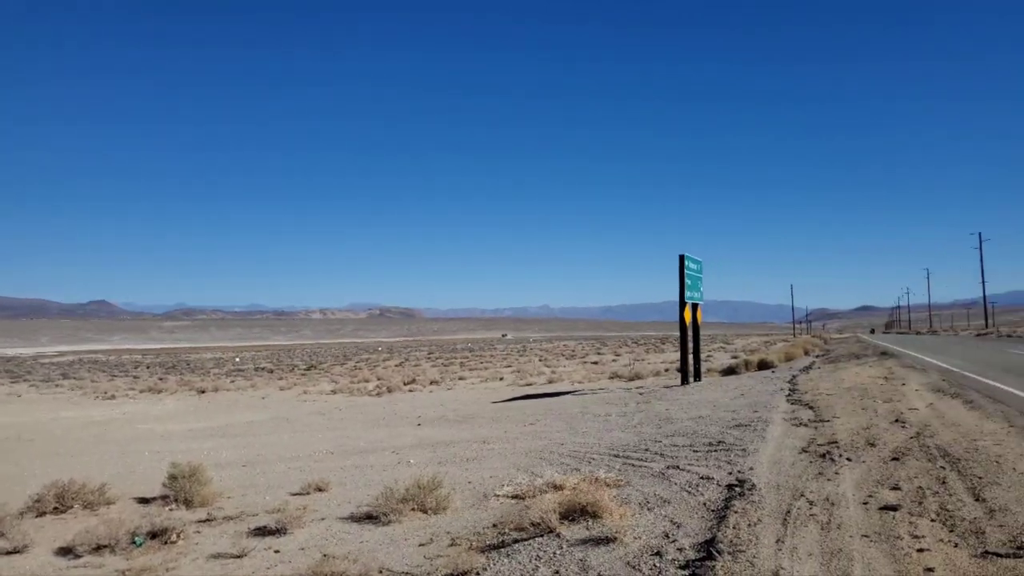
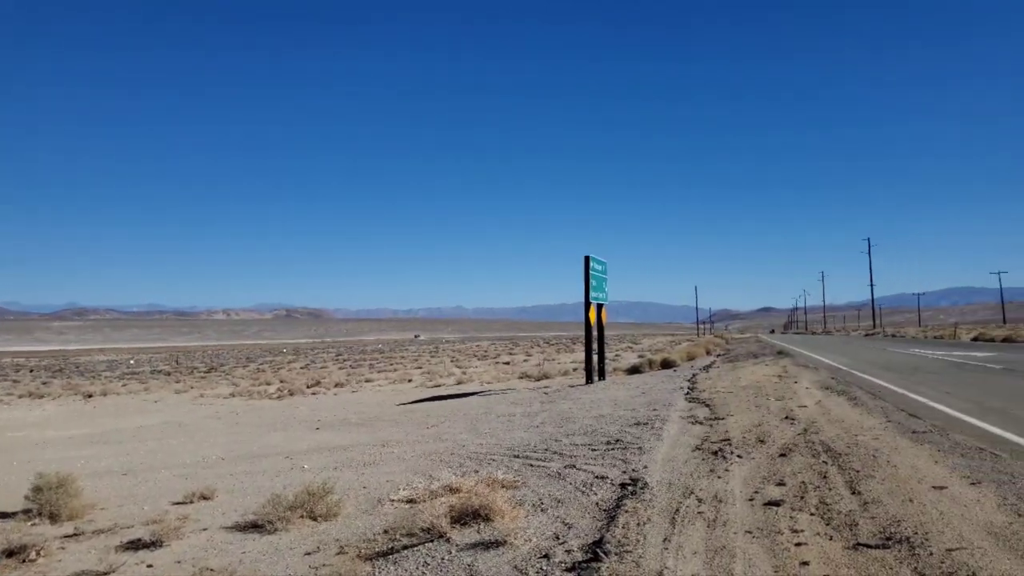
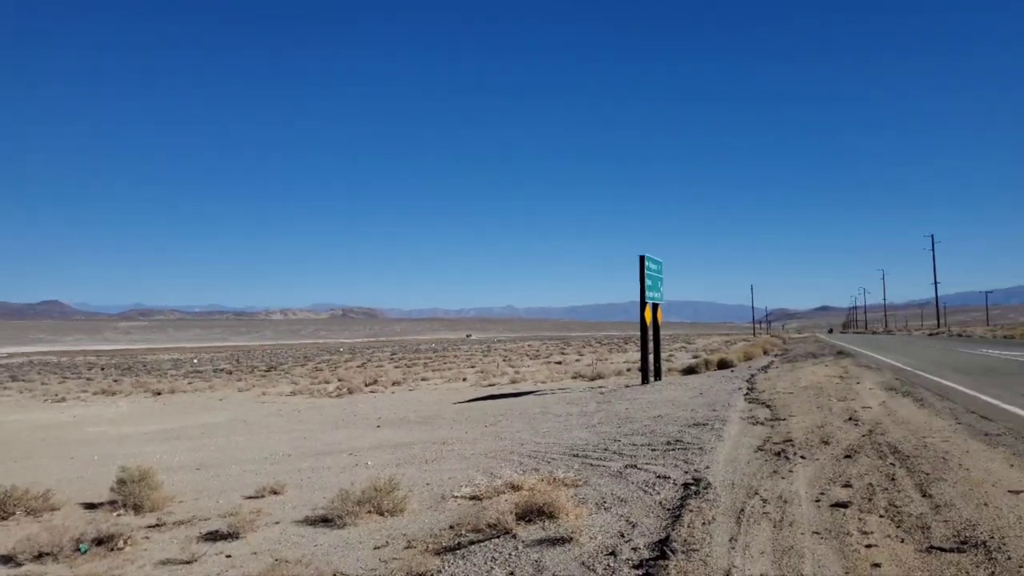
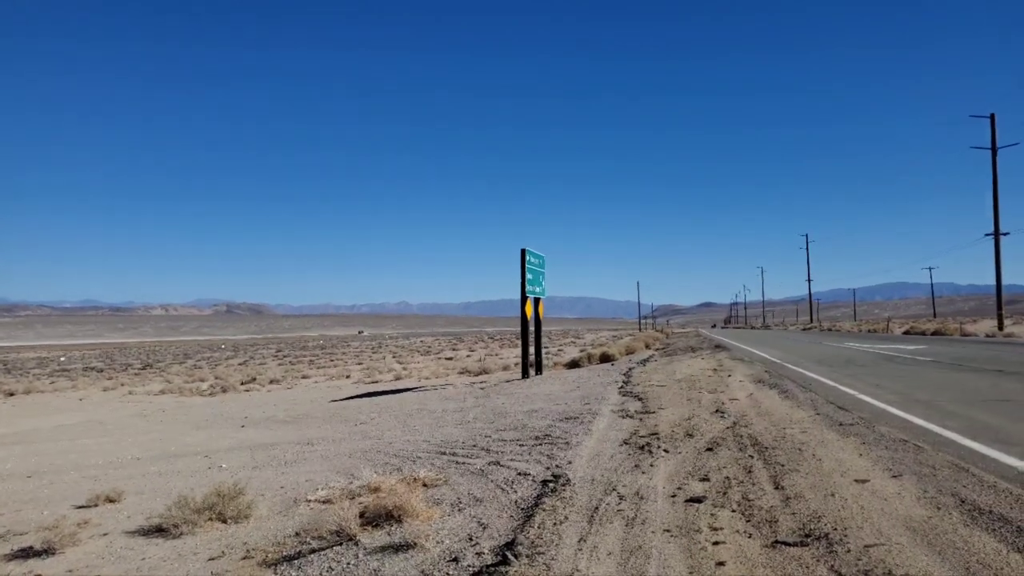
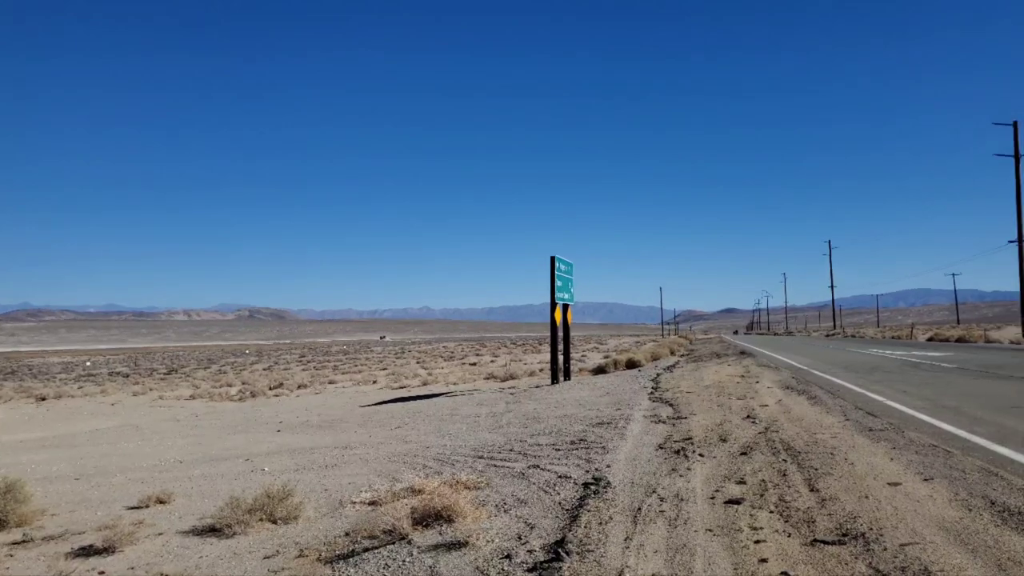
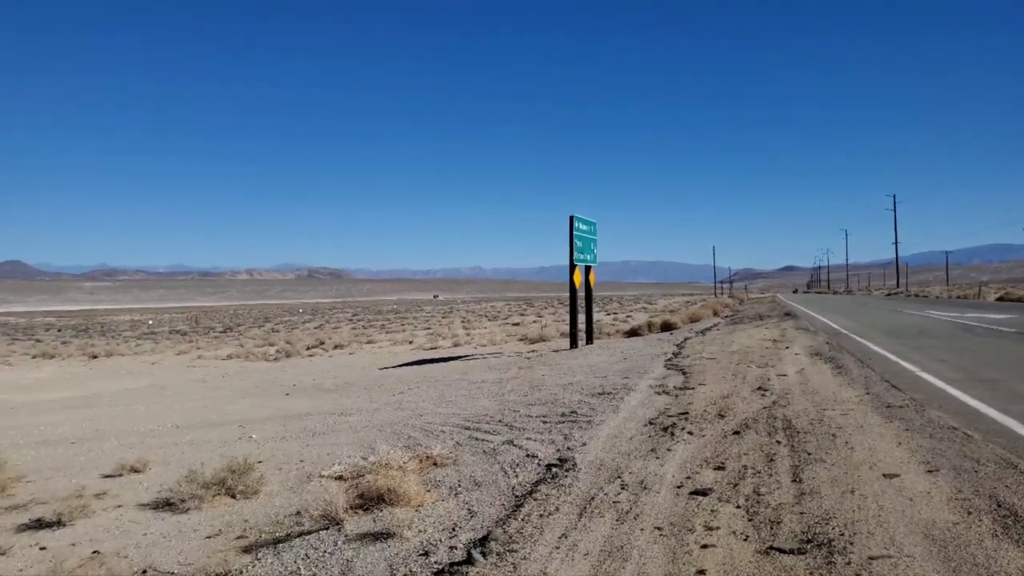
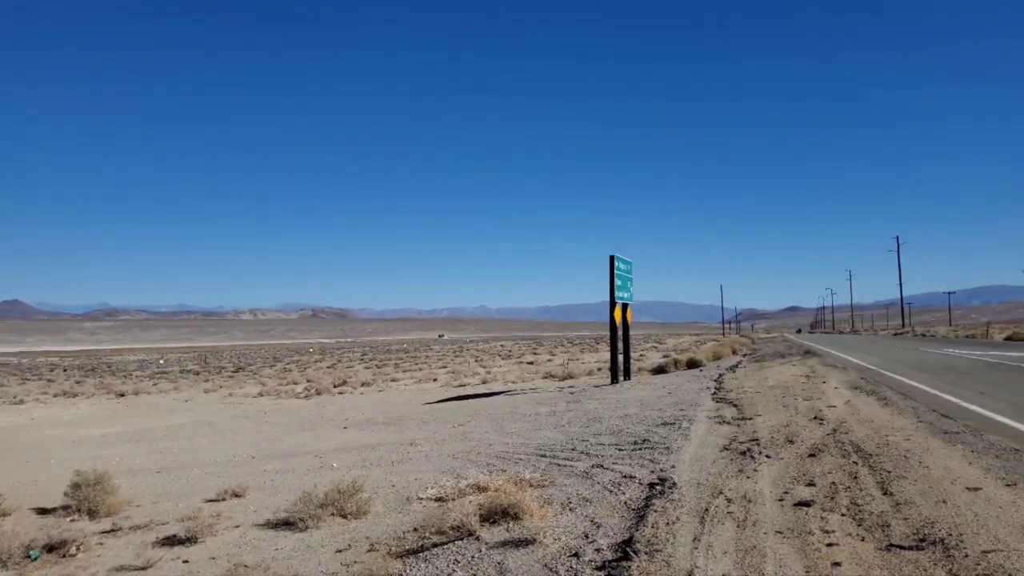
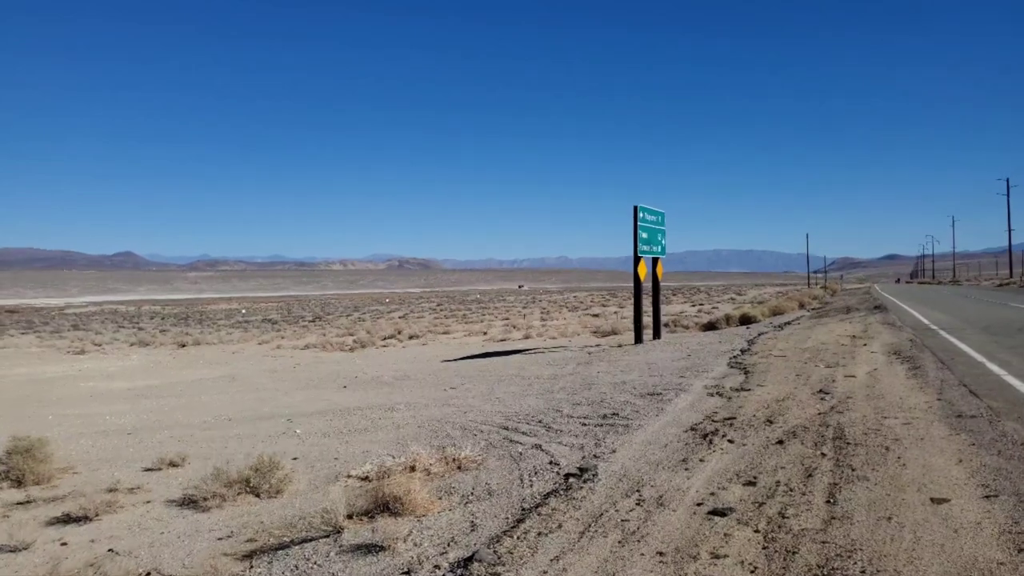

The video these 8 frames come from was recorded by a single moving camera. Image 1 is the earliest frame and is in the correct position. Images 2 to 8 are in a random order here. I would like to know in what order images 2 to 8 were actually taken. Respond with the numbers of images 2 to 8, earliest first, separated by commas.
3, 7, 2, 5, 4, 6, 8
